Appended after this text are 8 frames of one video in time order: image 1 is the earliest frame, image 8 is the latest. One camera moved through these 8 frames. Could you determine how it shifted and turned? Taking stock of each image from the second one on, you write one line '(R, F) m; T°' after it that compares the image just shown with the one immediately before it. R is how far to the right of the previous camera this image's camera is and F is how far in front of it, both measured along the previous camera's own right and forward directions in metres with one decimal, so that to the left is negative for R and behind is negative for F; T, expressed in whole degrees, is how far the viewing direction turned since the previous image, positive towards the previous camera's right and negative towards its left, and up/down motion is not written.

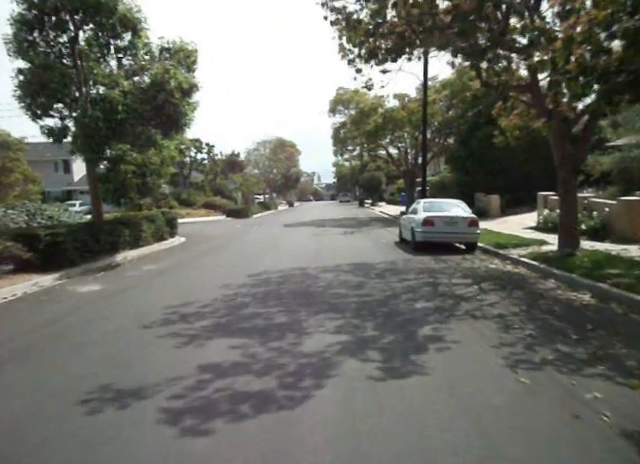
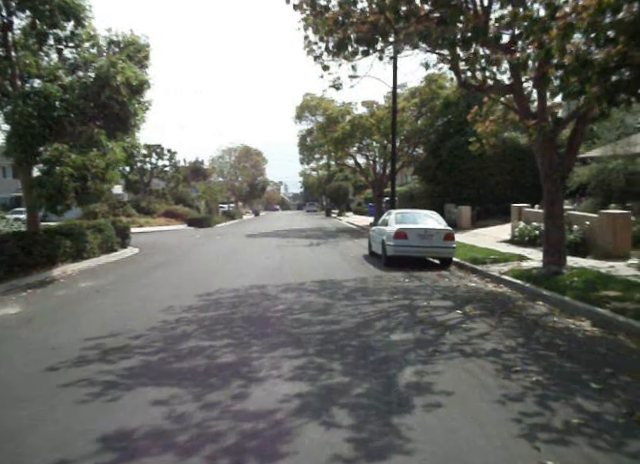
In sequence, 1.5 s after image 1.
(+0.1, +1.3) m; +4°
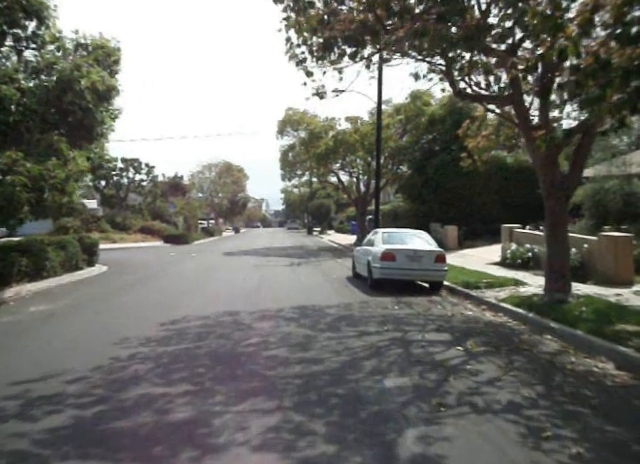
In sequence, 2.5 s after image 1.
(0.0, +1.1) m; +2°
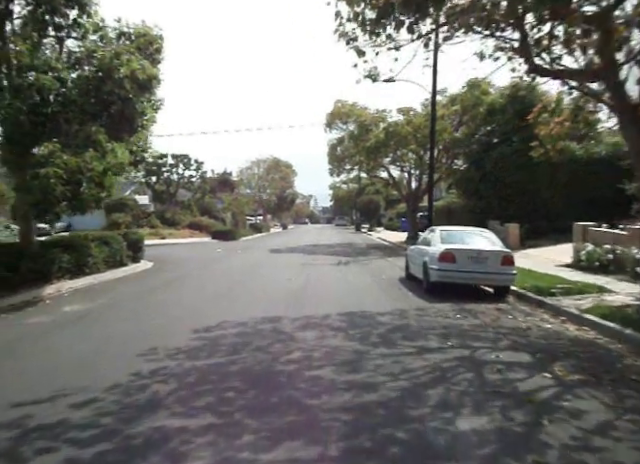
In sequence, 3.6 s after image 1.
(-0.1, +1.1) m; -6°
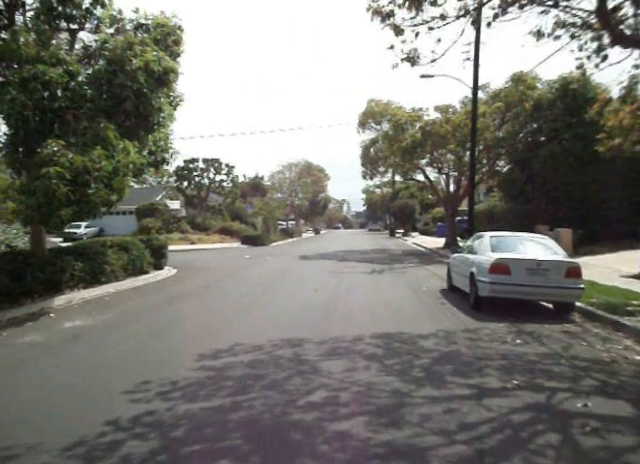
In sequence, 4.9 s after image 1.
(0.0, +1.4) m; -4°
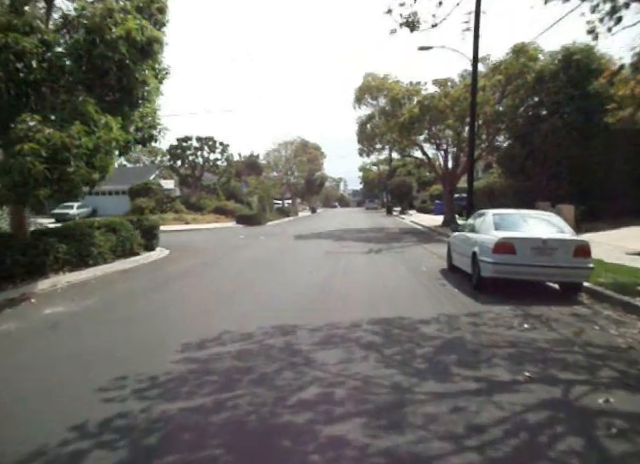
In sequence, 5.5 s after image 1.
(+0.1, +0.6) m; 0°
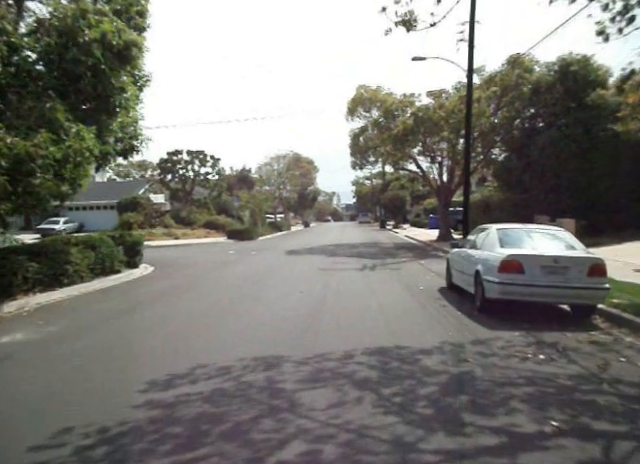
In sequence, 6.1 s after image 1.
(+0.1, +0.8) m; +1°
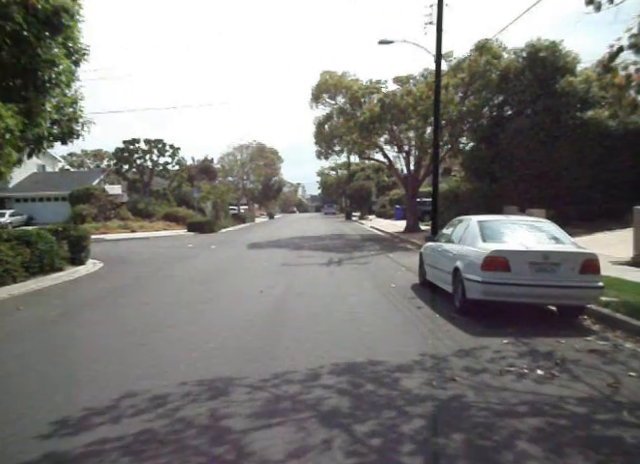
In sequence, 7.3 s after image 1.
(+0.1, +1.2) m; +4°
